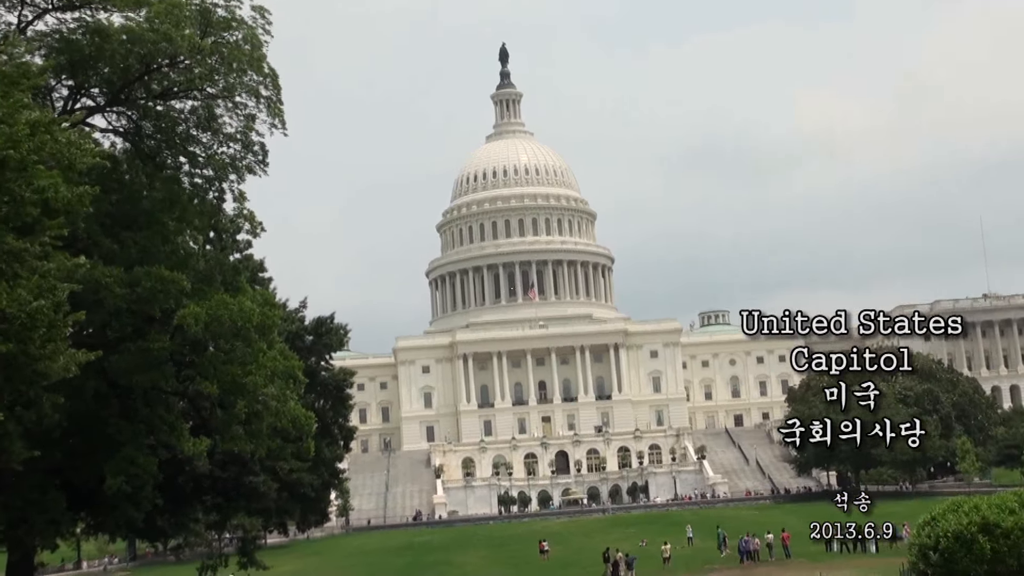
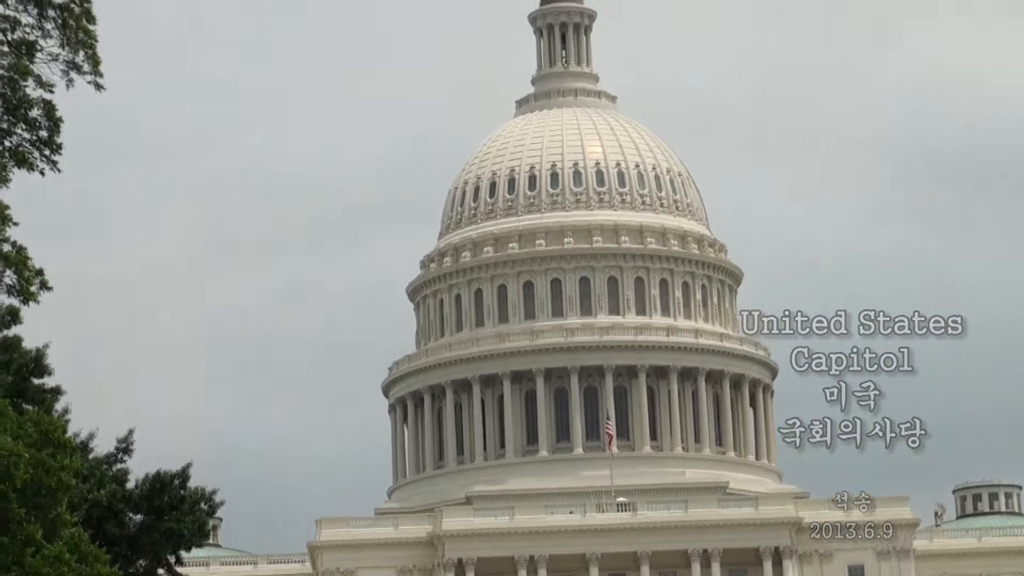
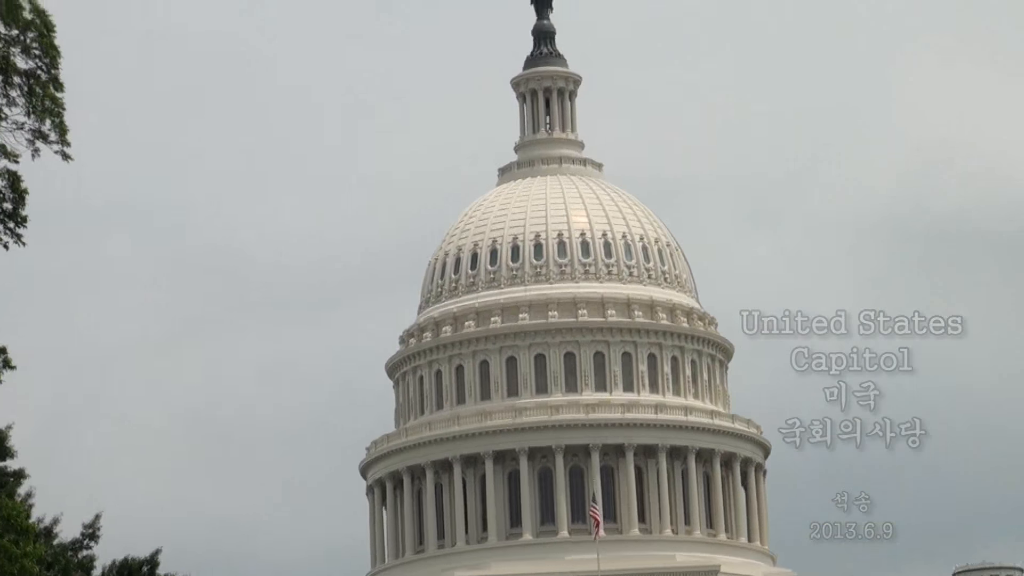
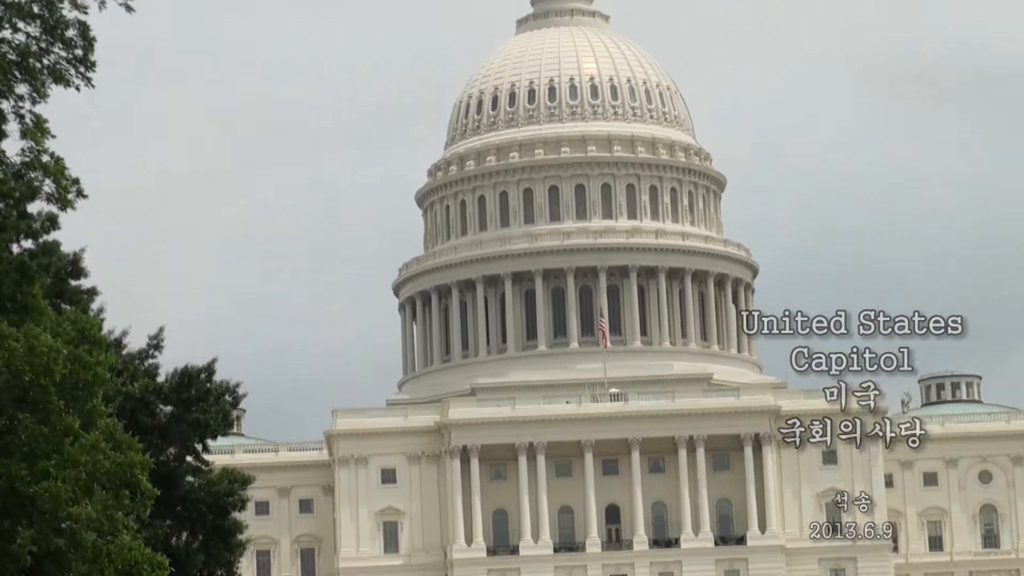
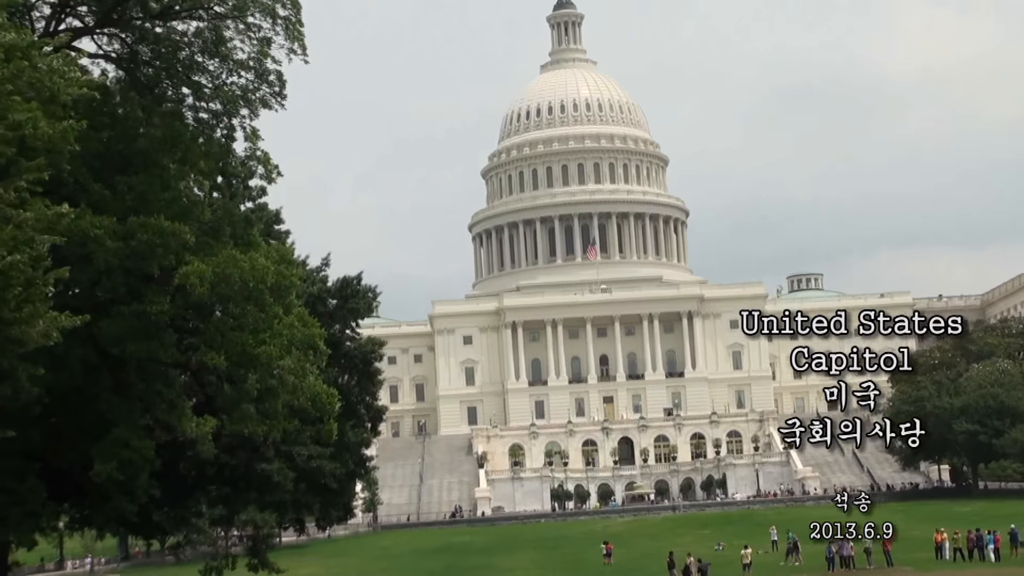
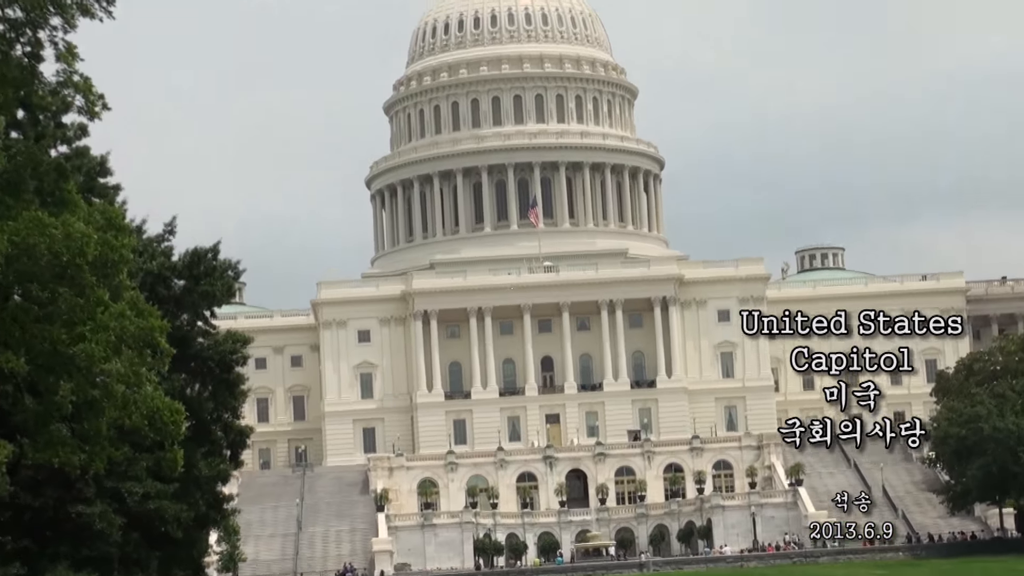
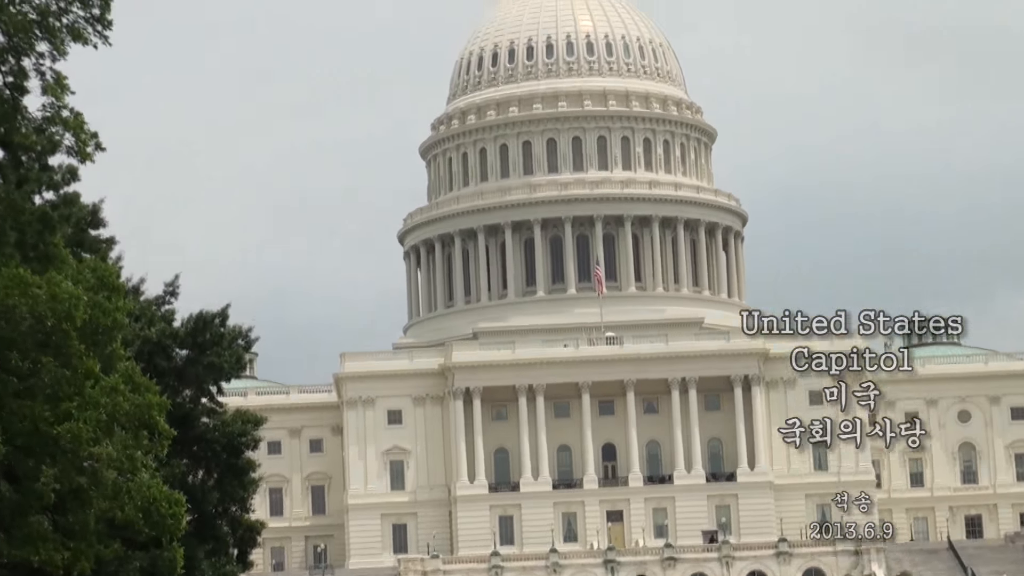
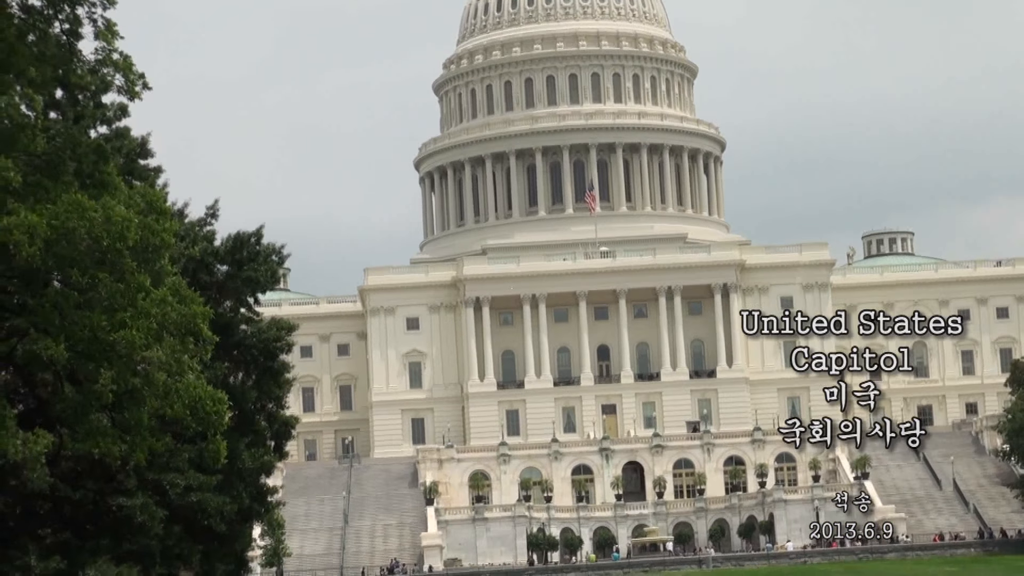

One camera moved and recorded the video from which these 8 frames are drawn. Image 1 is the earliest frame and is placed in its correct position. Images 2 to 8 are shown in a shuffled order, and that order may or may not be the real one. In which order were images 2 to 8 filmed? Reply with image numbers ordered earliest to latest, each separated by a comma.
5, 6, 8, 7, 4, 2, 3
